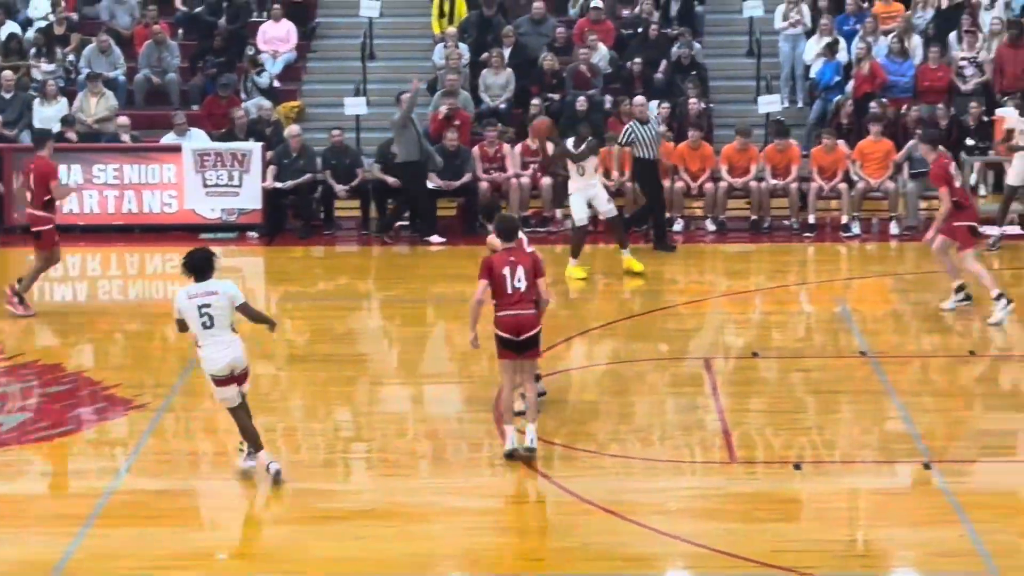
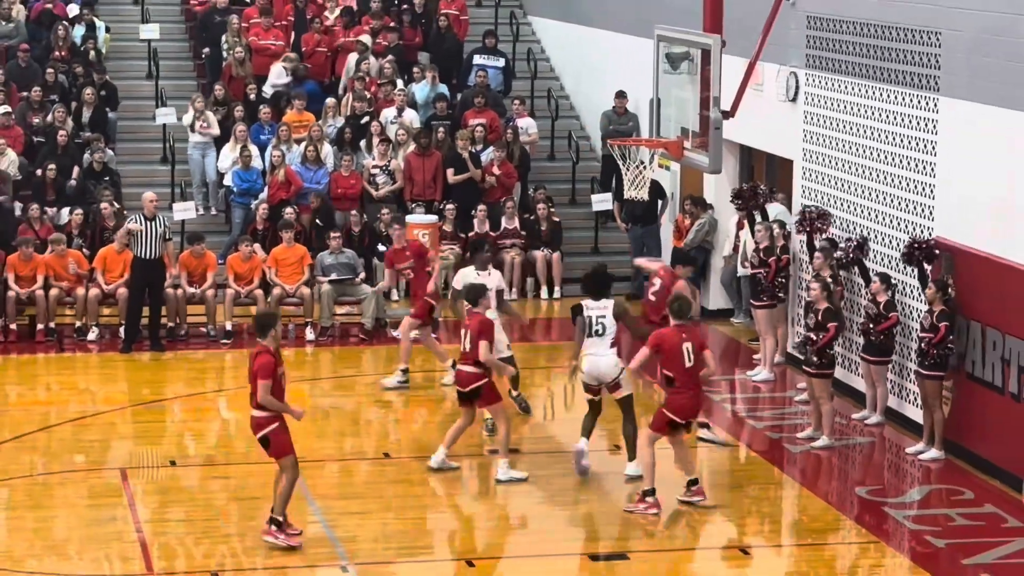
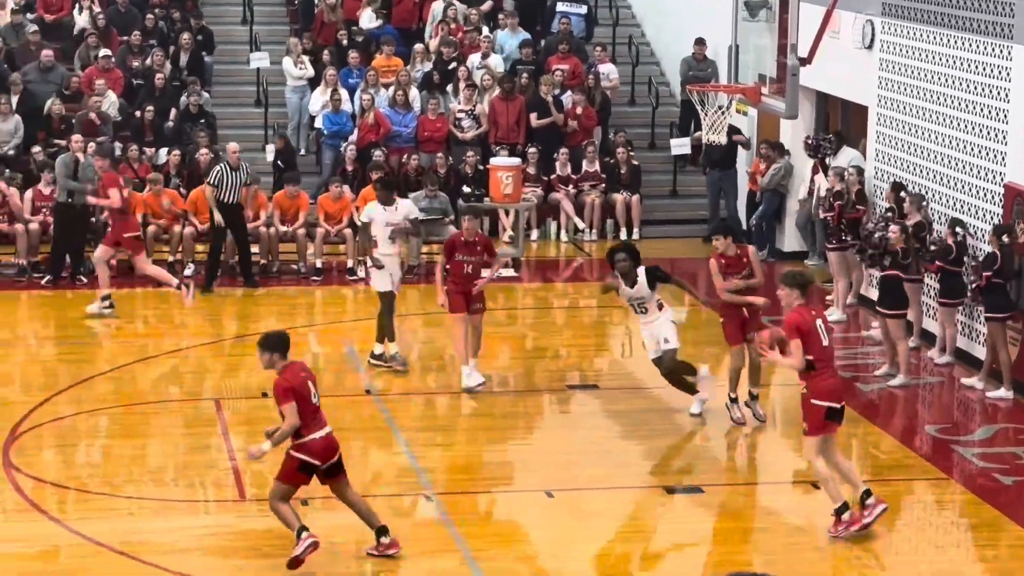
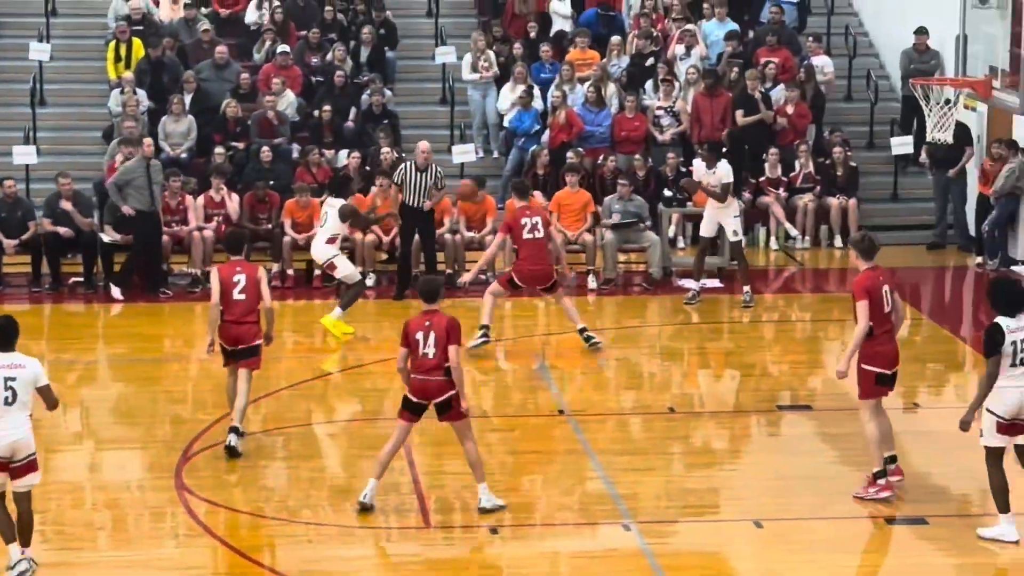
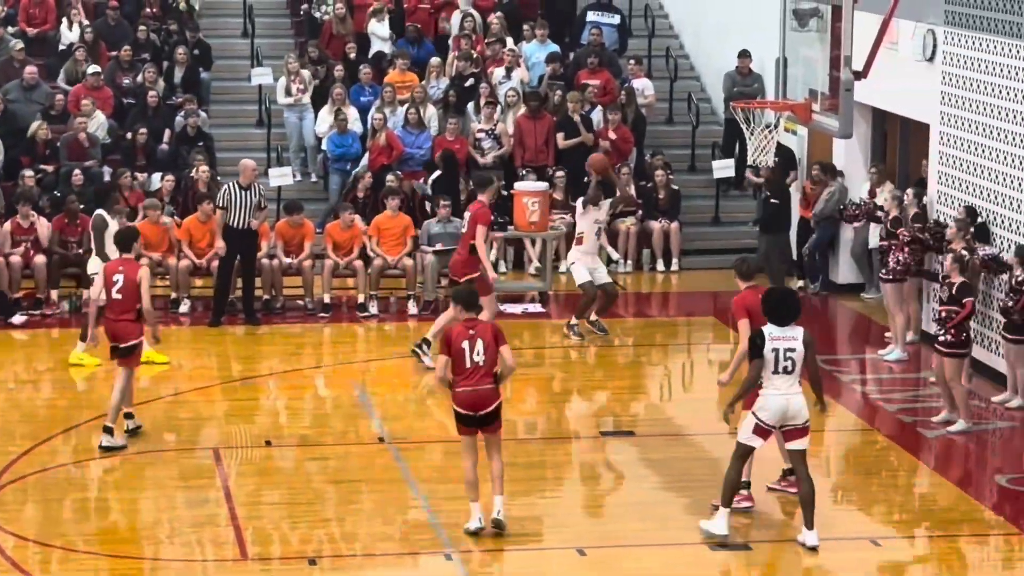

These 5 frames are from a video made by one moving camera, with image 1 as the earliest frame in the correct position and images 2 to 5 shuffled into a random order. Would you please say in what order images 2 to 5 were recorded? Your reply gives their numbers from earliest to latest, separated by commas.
4, 5, 2, 3
